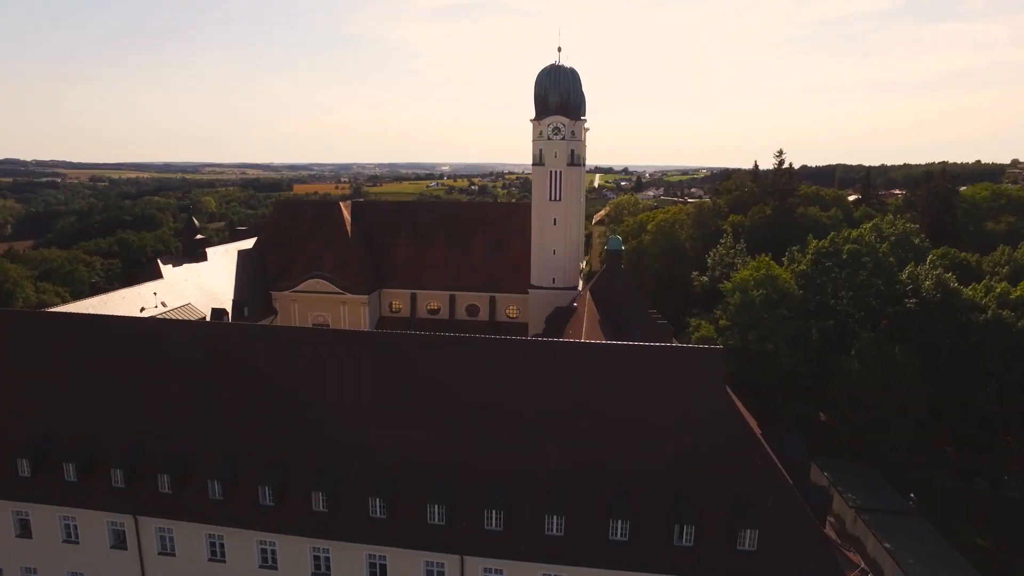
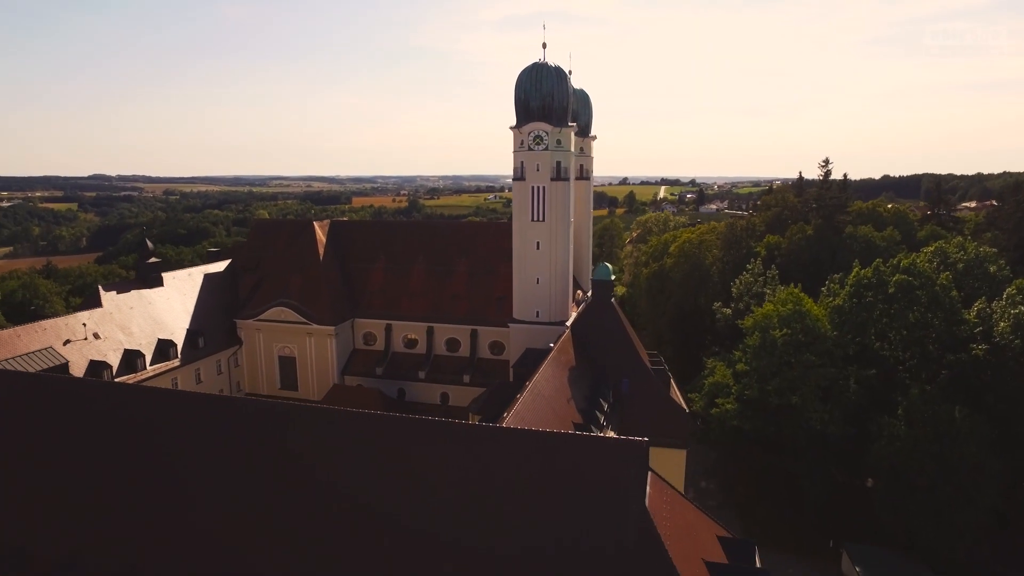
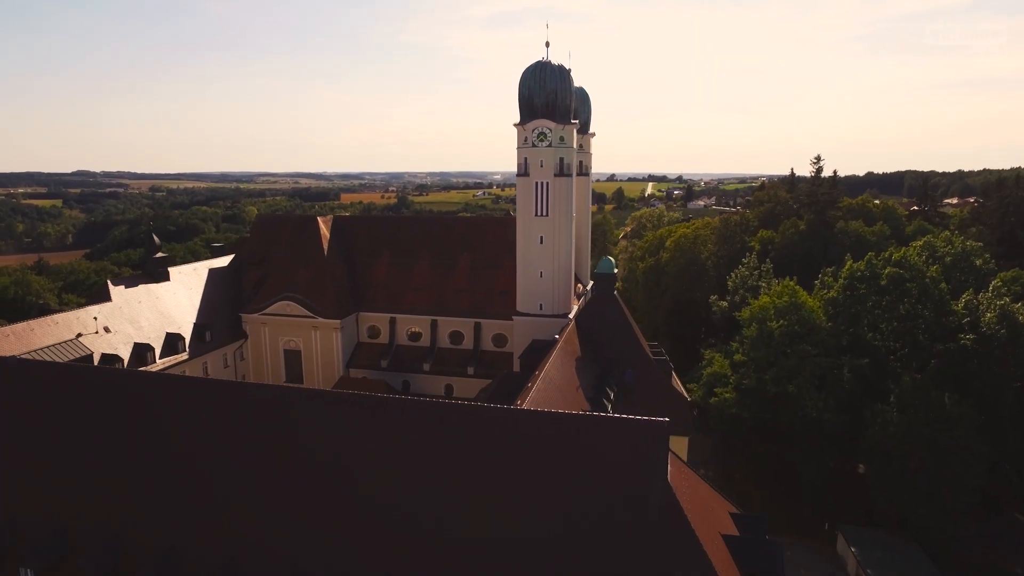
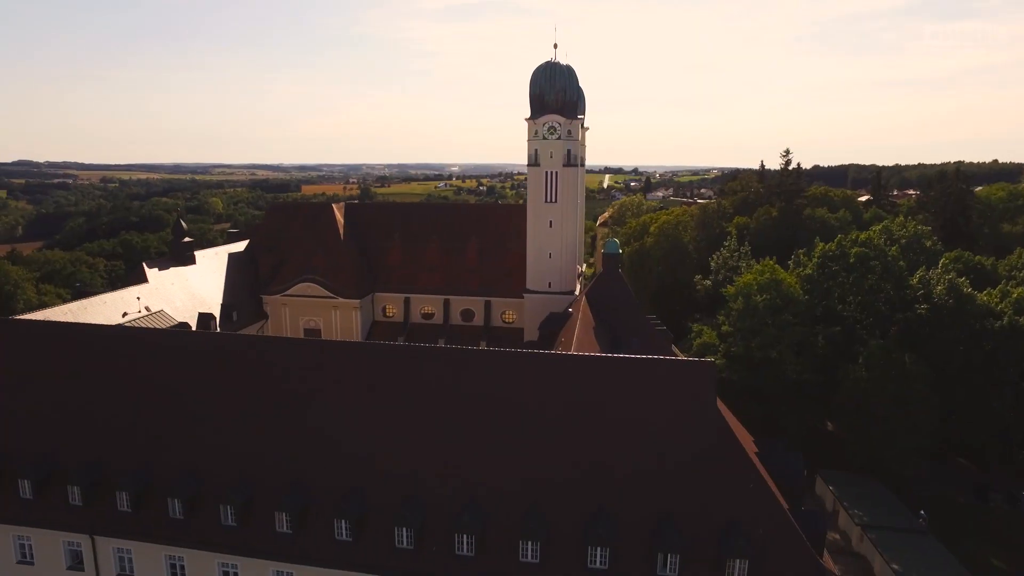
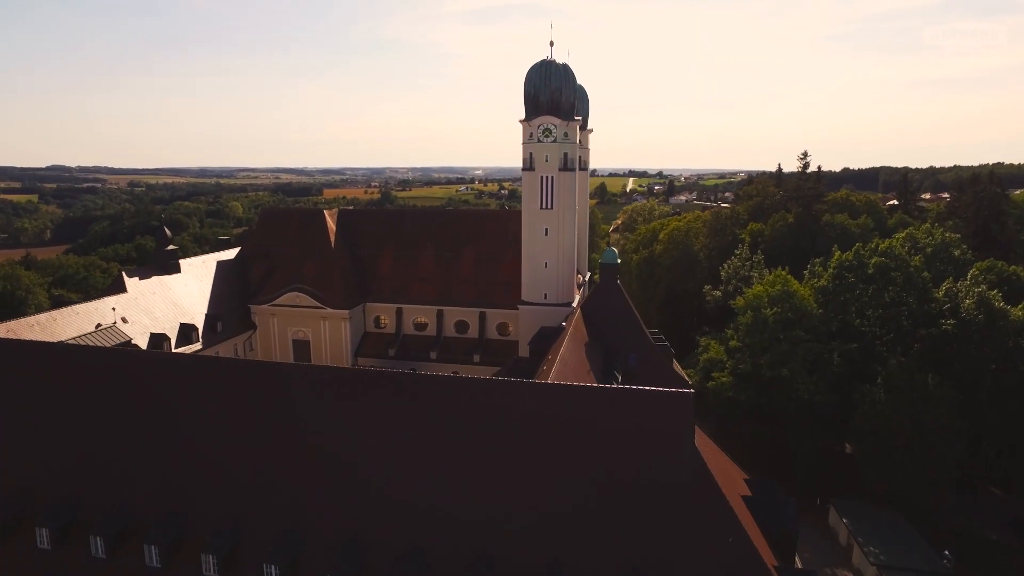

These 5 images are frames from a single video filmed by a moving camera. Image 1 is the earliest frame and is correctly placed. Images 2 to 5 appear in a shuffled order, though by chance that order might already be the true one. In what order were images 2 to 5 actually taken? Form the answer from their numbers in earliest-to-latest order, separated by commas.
4, 5, 3, 2
